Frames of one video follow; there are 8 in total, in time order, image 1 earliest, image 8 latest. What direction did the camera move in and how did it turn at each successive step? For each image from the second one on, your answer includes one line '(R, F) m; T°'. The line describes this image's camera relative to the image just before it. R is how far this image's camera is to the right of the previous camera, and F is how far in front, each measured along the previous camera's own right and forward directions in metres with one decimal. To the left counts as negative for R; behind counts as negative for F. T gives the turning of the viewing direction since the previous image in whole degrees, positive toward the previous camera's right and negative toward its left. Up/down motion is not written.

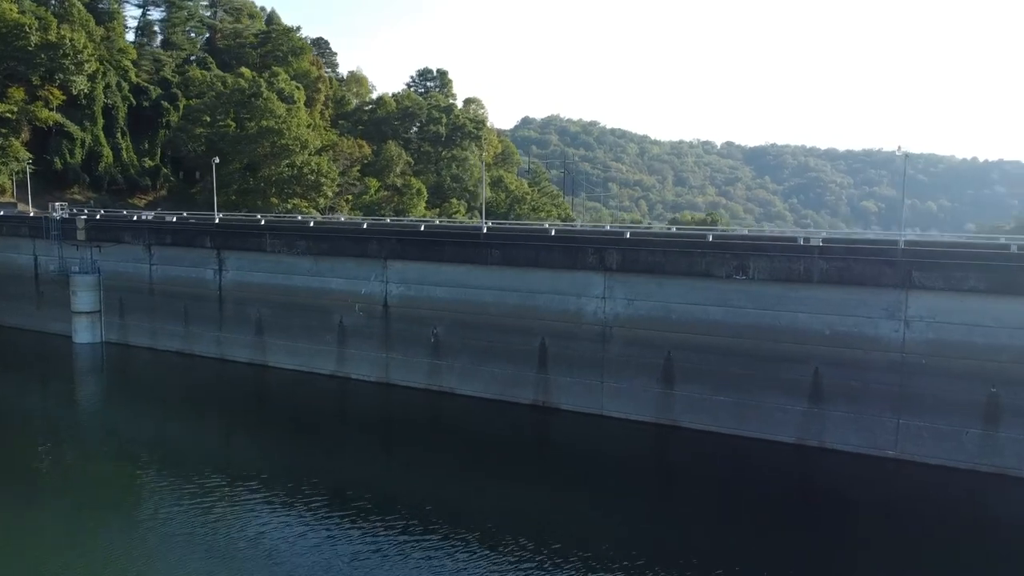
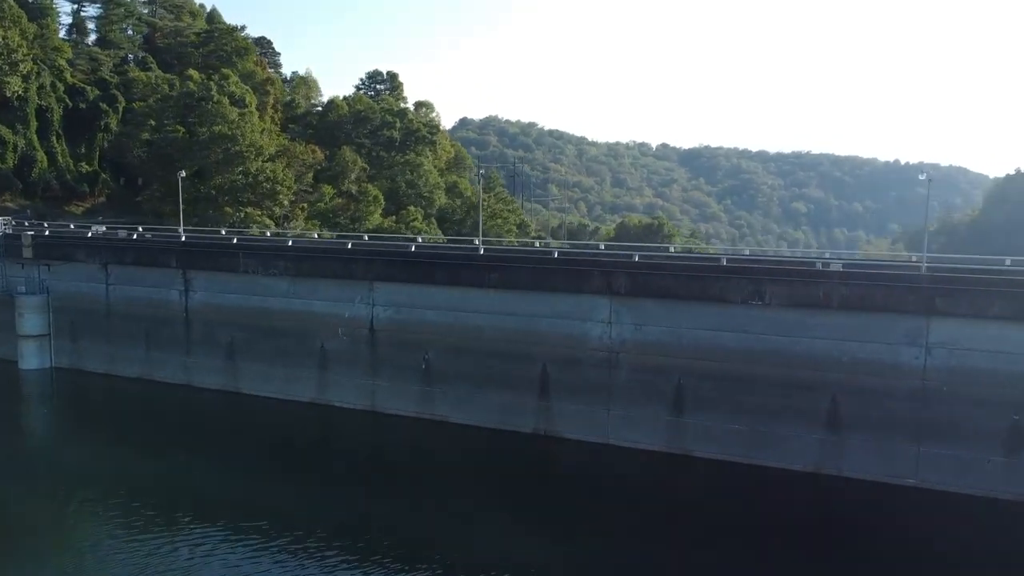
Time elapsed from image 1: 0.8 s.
(-1.6, +1.1) m; +4°
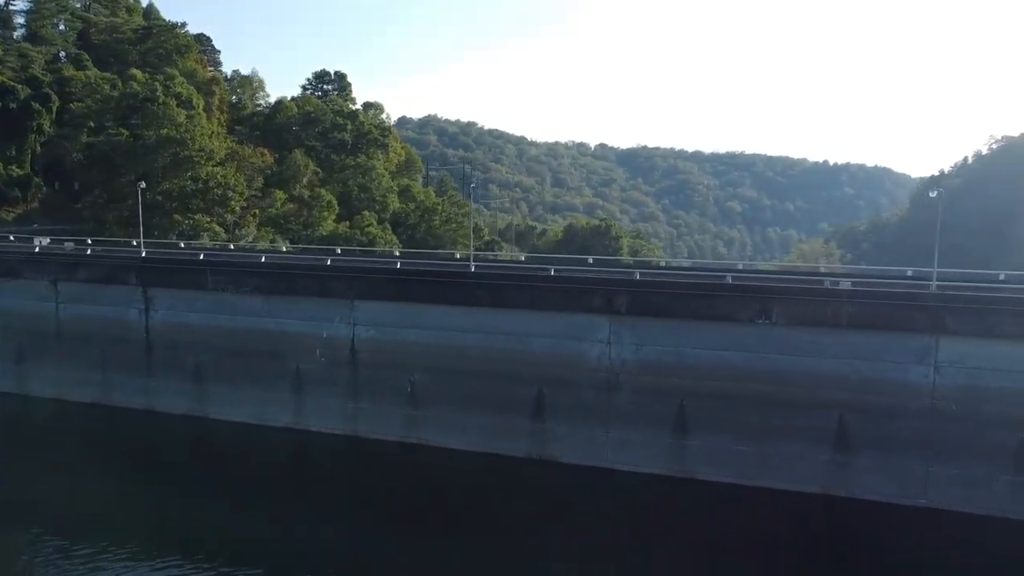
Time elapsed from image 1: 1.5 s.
(-1.4, +0.9) m; +4°
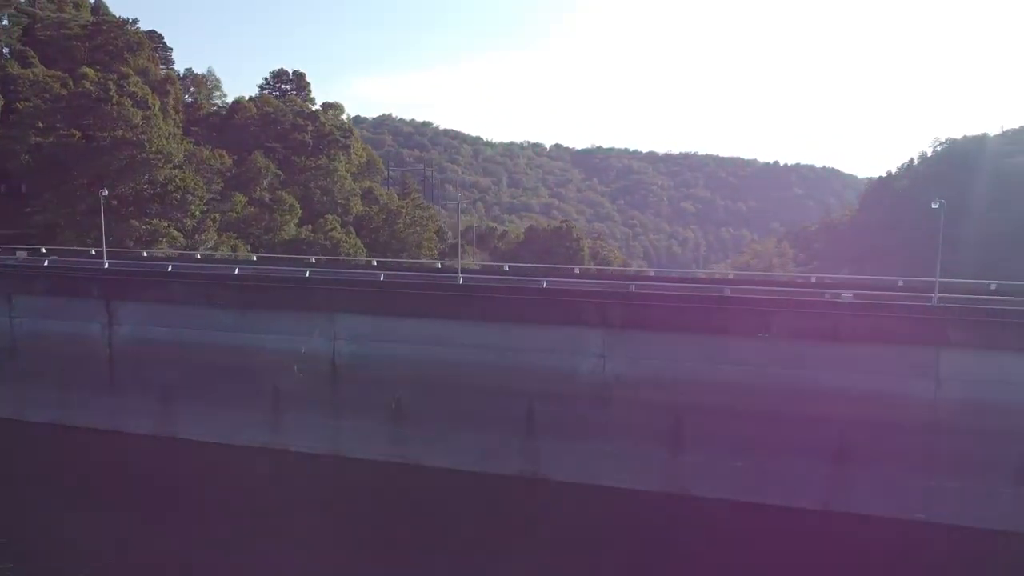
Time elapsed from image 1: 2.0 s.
(-0.8, +0.7) m; +3°
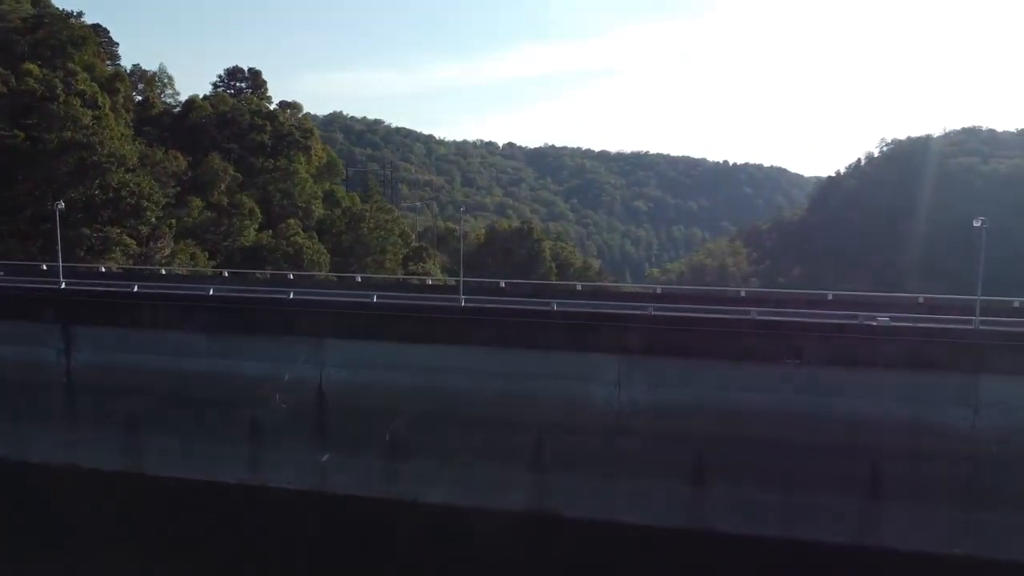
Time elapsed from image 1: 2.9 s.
(-1.2, +1.5) m; +3°
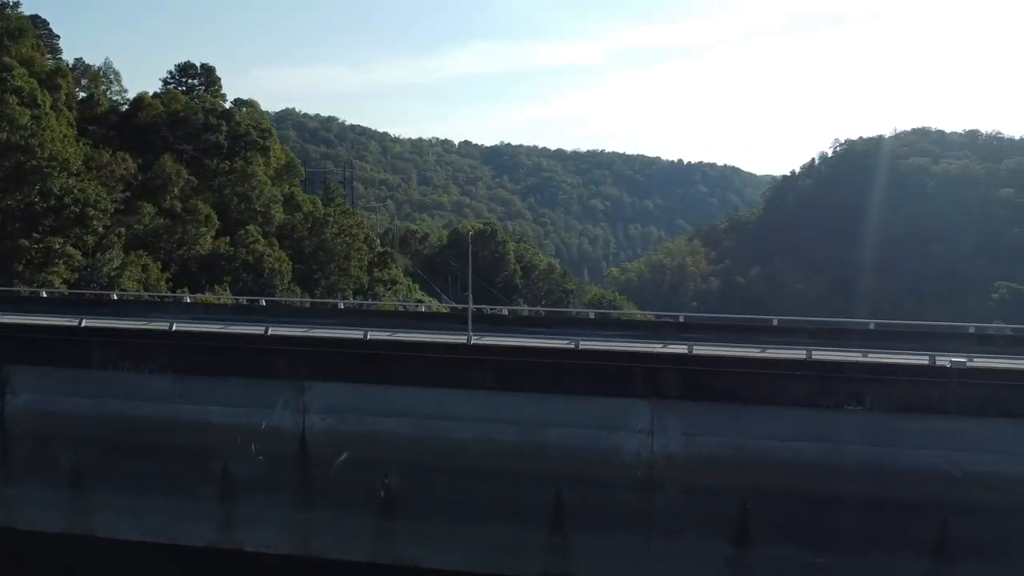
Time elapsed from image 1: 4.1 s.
(-1.2, +2.4) m; +3°
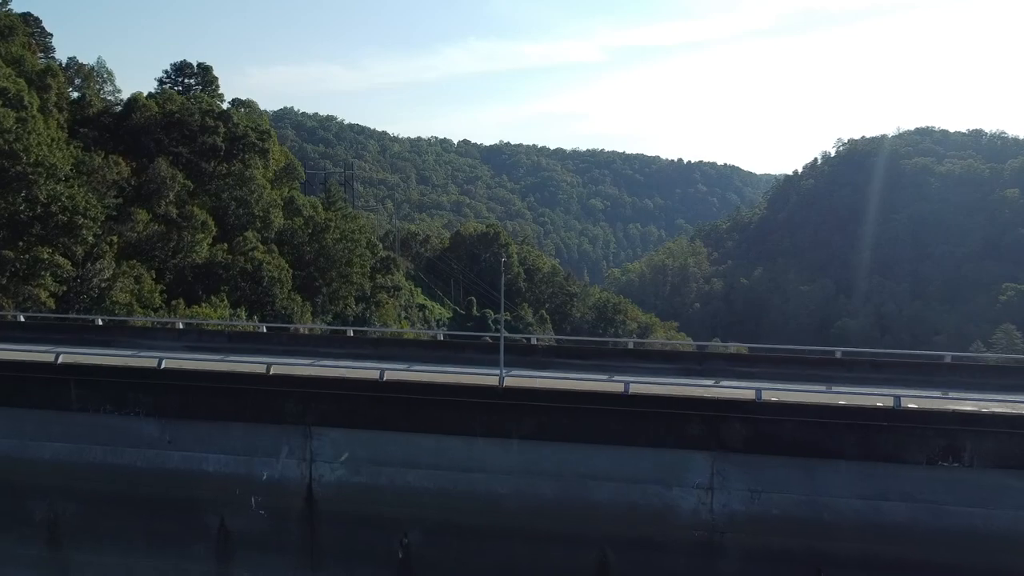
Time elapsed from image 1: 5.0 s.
(-0.7, +2.0) m; 0°
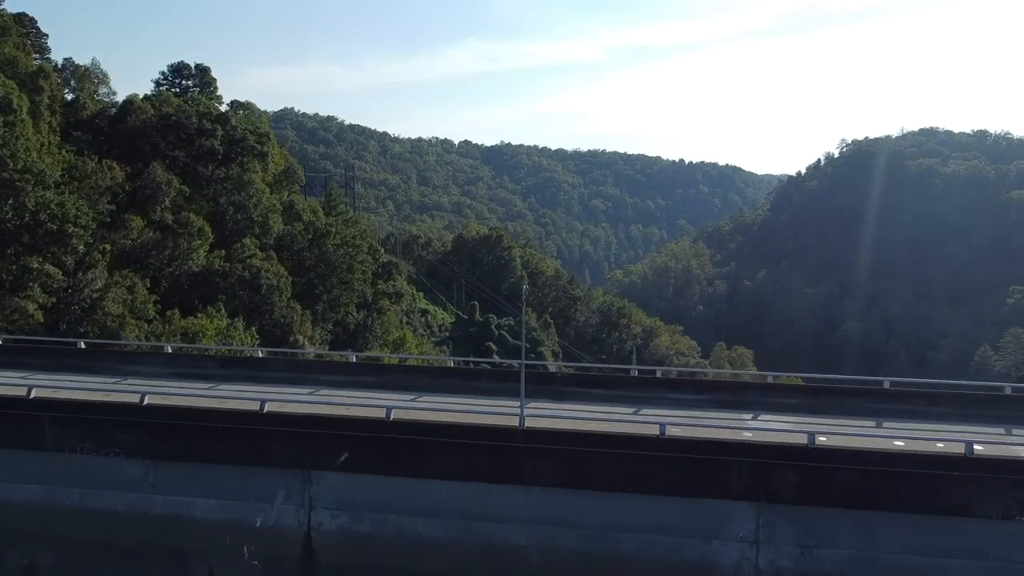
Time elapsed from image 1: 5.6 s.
(-0.3, +1.4) m; 0°
